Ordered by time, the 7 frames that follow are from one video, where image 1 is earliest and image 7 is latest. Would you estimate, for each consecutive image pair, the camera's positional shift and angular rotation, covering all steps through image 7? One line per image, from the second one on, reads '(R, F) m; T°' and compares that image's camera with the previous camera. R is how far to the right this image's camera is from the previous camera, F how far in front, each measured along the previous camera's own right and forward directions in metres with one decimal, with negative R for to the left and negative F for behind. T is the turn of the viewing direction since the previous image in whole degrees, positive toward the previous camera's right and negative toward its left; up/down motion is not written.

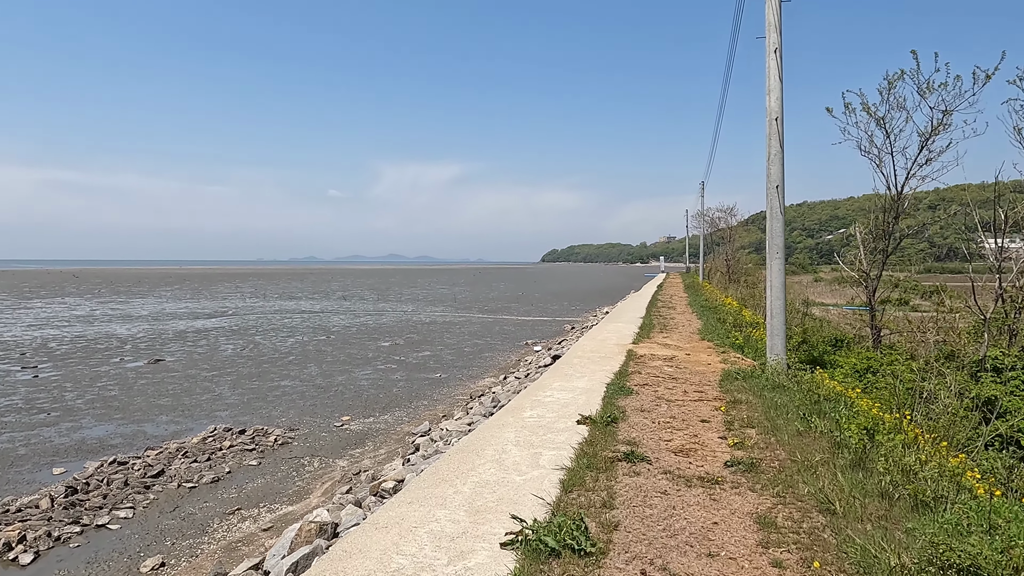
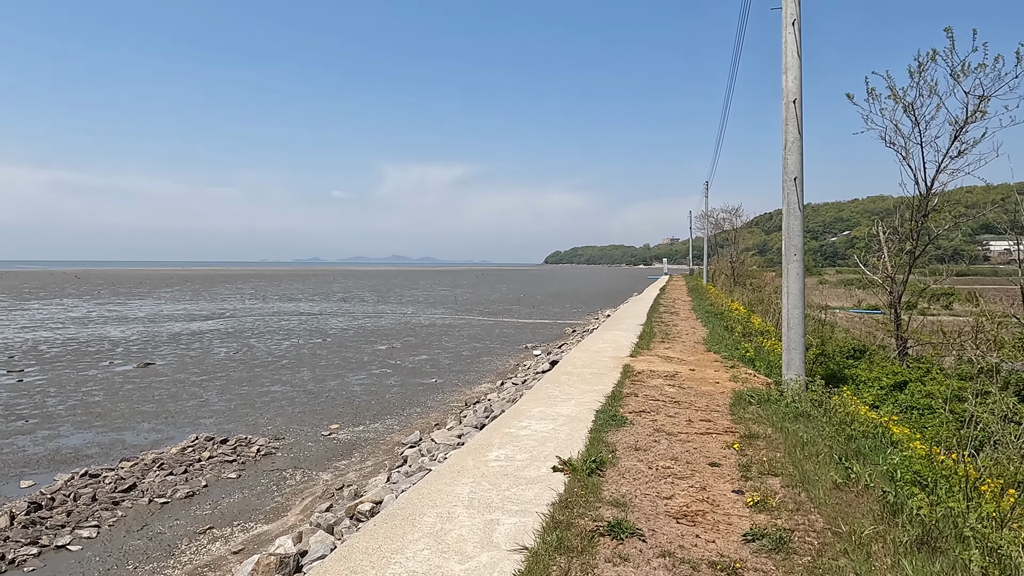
(+0.1, +0.4) m; 0°
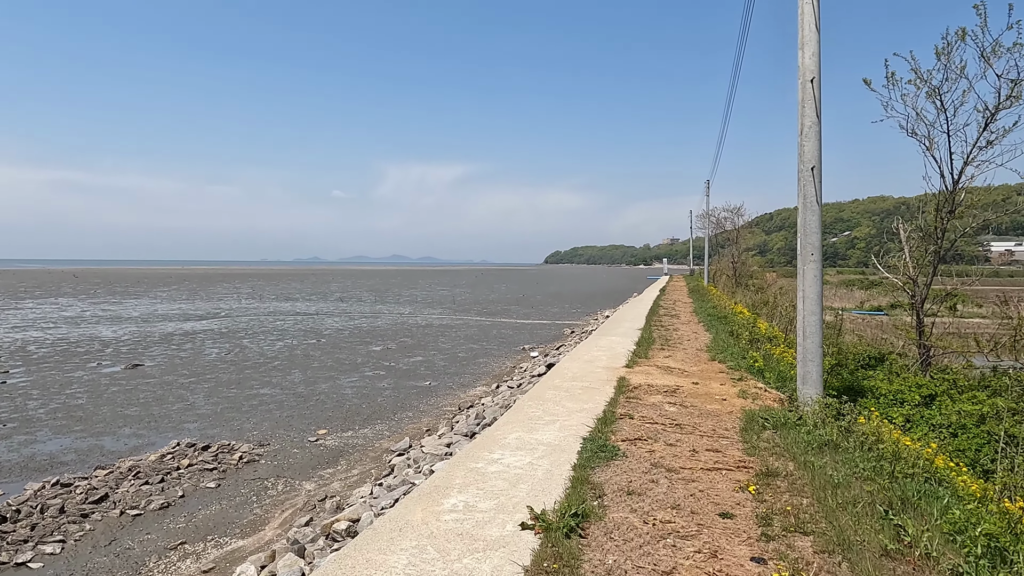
(+0.1, +0.3) m; 0°
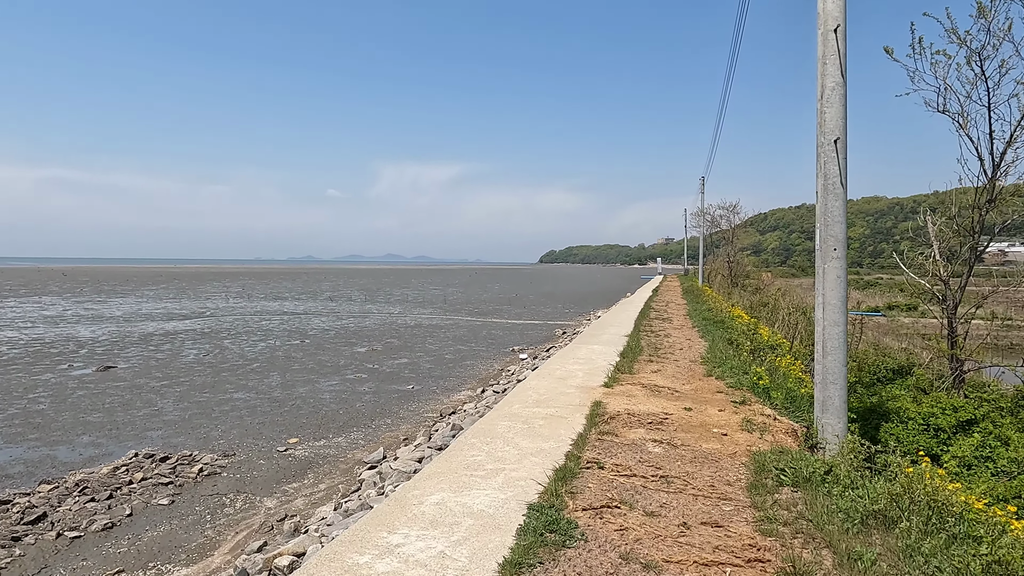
(+0.2, +0.5) m; 0°
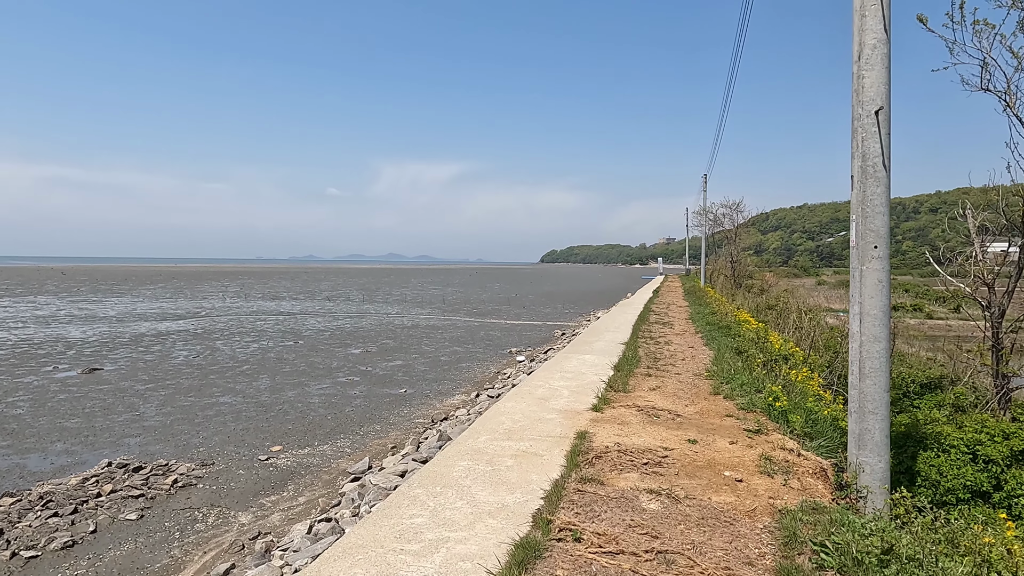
(+0.1, +0.4) m; 0°
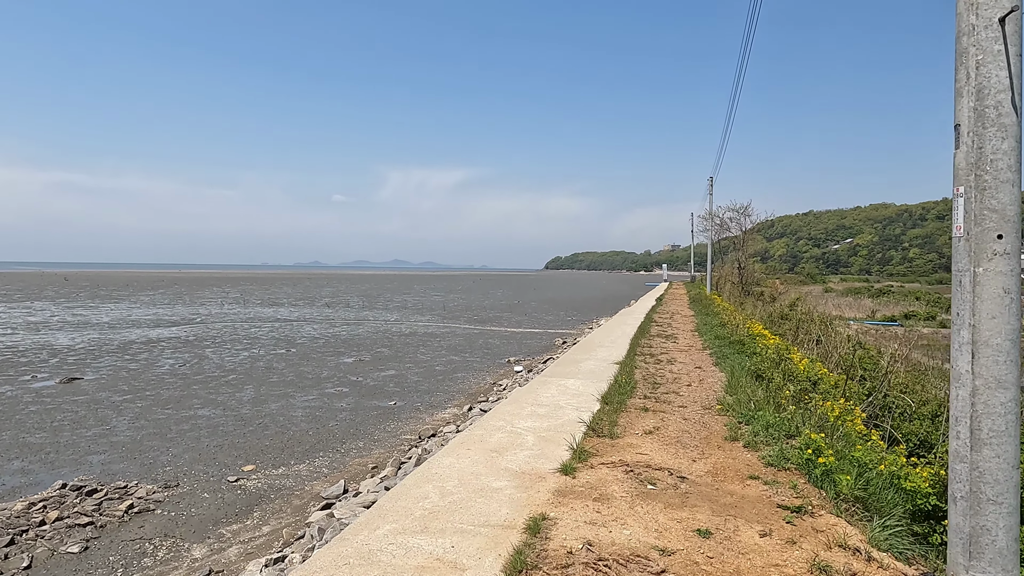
(+0.2, +0.6) m; 0°
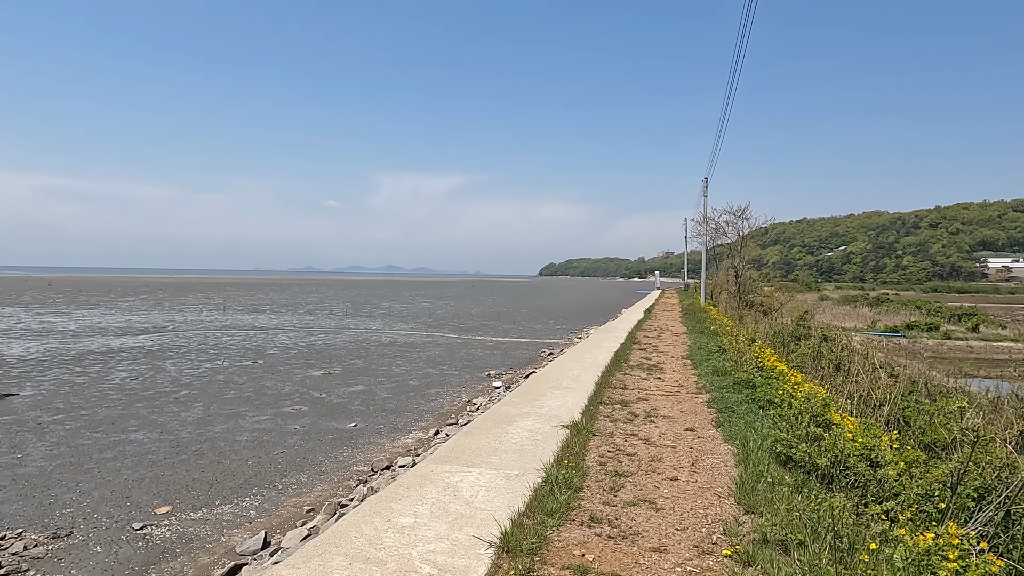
(+0.4, +1.1) m; +1°
